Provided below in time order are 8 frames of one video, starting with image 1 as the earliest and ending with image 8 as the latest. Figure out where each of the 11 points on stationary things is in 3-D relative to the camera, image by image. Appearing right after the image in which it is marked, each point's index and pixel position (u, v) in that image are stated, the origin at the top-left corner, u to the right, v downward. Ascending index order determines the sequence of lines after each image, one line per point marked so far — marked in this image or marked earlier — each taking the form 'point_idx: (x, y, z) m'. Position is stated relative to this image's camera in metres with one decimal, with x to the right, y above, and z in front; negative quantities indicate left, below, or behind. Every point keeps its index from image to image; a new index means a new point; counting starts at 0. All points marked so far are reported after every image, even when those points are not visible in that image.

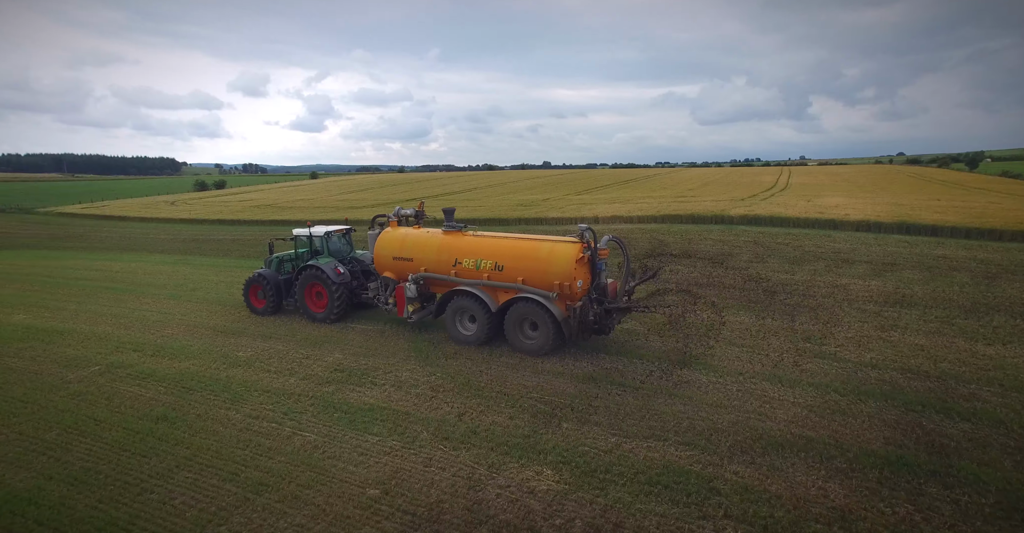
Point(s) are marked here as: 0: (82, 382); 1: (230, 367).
0: (-6.3, -1.7, +7.1) m
1: (-4.4, -1.6, +7.6) m
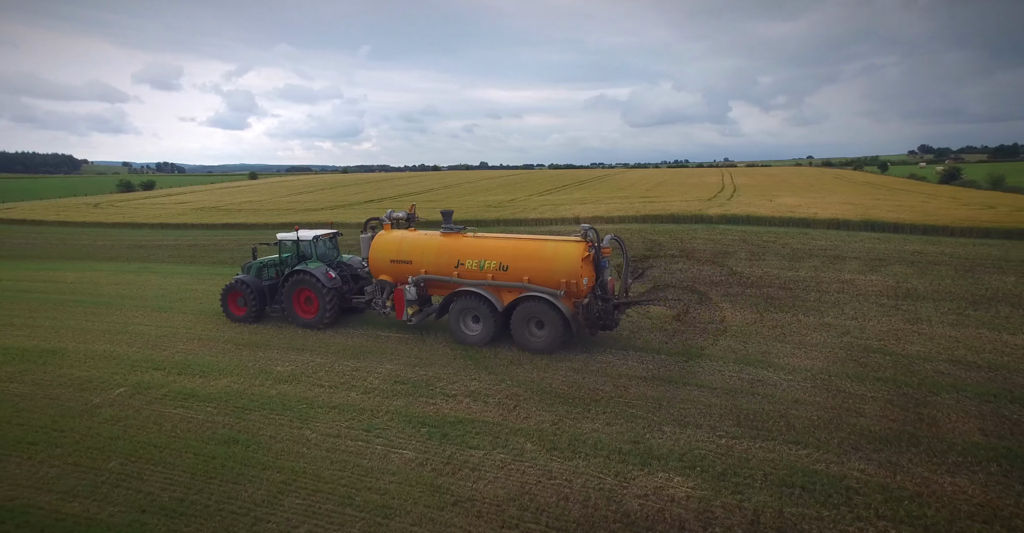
0: (-5.2, -1.8, +6.4) m
1: (-3.4, -1.7, +7.1) m
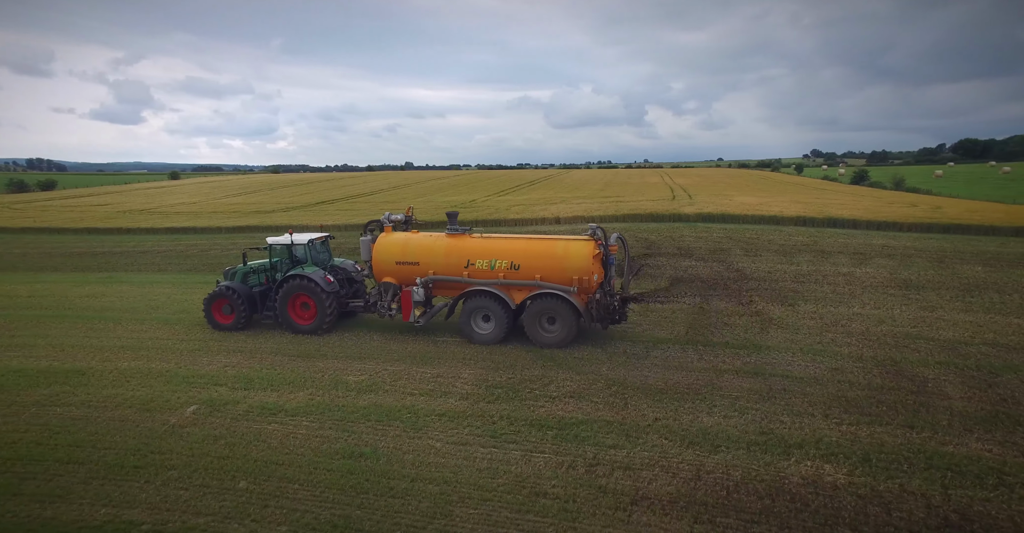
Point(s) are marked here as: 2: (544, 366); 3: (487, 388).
0: (-3.8, -1.9, +5.9) m
1: (-2.1, -1.8, +6.8) m
2: (+0.5, -1.6, +7.5) m
3: (-0.4, -1.7, +6.8) m
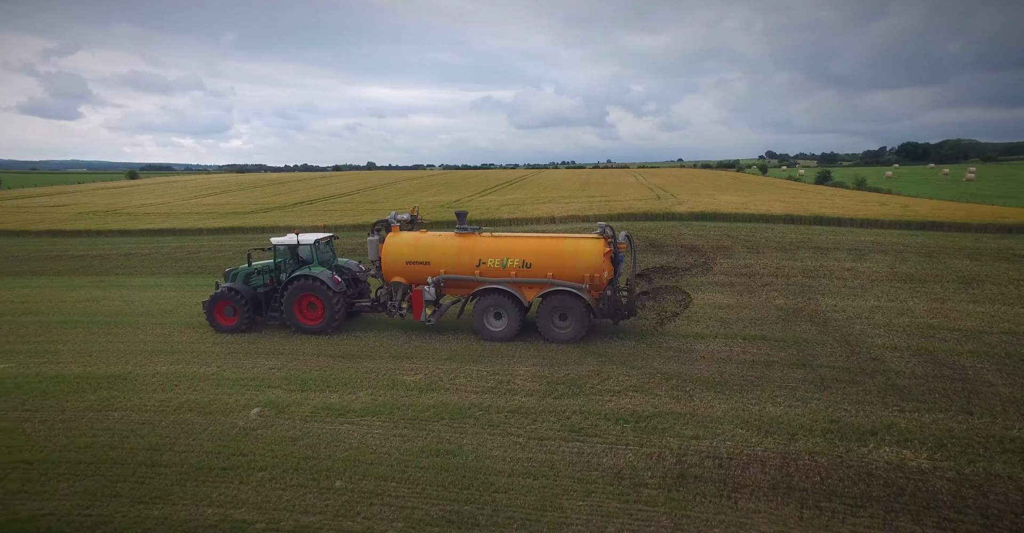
0: (-2.9, -1.9, +5.8) m
1: (-1.2, -1.7, +6.7) m
2: (+1.3, -1.5, +7.6) m
3: (+0.5, -1.7, +6.9) m
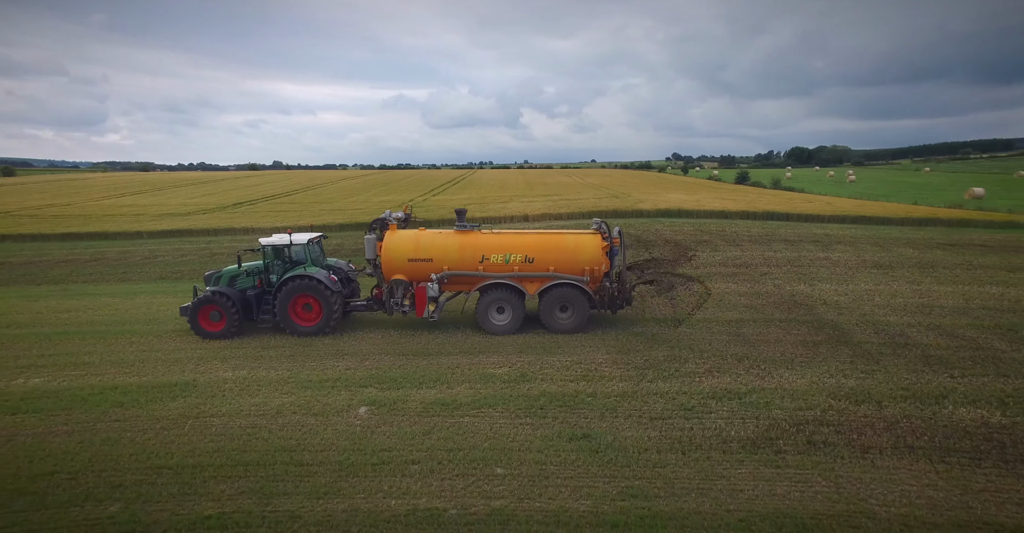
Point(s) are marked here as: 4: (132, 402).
0: (-1.5, -1.9, +5.7) m
1: (+0.1, -1.6, +6.9) m
2: (+2.5, -1.4, +8.1) m
3: (+1.8, -1.5, +7.2) m
4: (-4.9, -1.7, +6.3) m
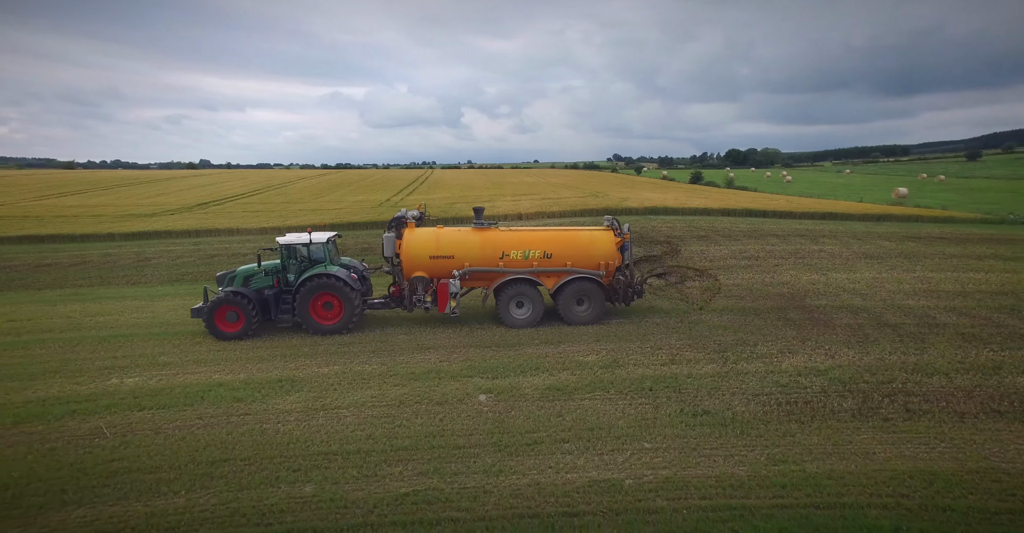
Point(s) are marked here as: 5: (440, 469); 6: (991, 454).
0: (0.0, -1.8, +6.0) m
1: (+1.5, -1.5, +7.2) m
2: (+3.8, -1.2, +8.6) m
3: (+3.2, -1.4, +7.7) m
4: (-3.4, -1.7, +6.3) m
5: (-0.7, -2.0, +4.8) m
6: (+4.7, -1.8, +4.8) m
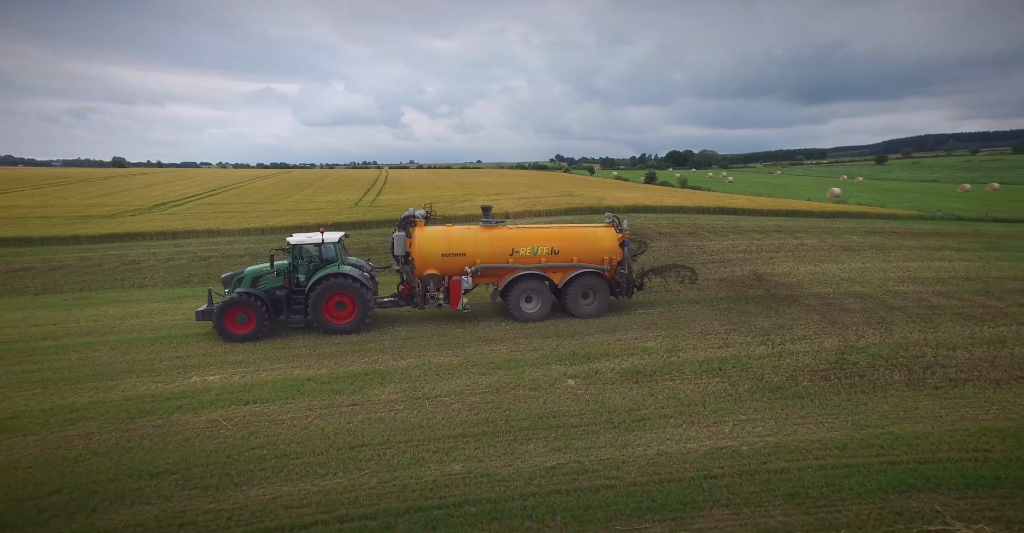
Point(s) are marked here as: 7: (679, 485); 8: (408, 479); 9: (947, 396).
0: (+1.2, -1.7, +6.4) m
1: (+2.6, -1.4, +7.8) m
2: (+4.8, -1.0, +9.3) m
3: (+4.2, -1.2, +8.4) m
4: (-2.2, -1.6, +6.4) m
5: (+0.6, -1.9, +5.1) m
6: (+6.0, -1.6, +5.6) m
7: (+1.5, -2.0, +4.4) m
8: (-1.0, -2.0, +4.5) m
9: (+5.5, -1.6, +6.2) m
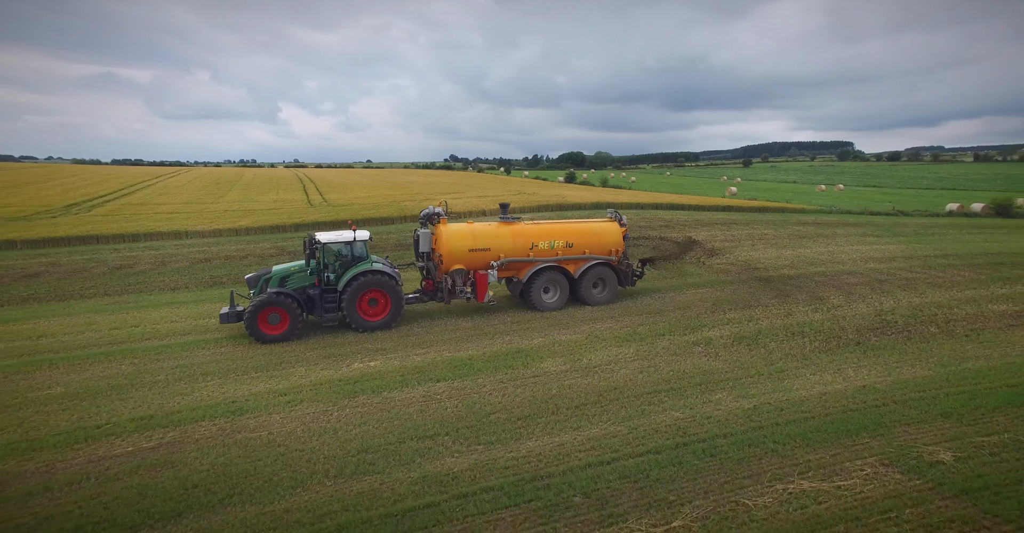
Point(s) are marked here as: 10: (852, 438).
0: (+3.4, -1.4, +7.6) m
1: (+4.6, -1.1, +9.1) m
2: (+6.5, -0.6, +10.9) m
3: (+6.1, -0.9, +9.9) m
4: (0.0, -1.4, +7.1) m
5: (+3.0, -1.6, +6.2) m
6: (+8.3, -1.2, +7.4) m
7: (+4.0, -1.7, +5.6) m
8: (+1.6, -1.8, +5.4) m
9: (+7.7, -1.2, +8.0) m
10: (+3.5, -1.8, +5.1) m
